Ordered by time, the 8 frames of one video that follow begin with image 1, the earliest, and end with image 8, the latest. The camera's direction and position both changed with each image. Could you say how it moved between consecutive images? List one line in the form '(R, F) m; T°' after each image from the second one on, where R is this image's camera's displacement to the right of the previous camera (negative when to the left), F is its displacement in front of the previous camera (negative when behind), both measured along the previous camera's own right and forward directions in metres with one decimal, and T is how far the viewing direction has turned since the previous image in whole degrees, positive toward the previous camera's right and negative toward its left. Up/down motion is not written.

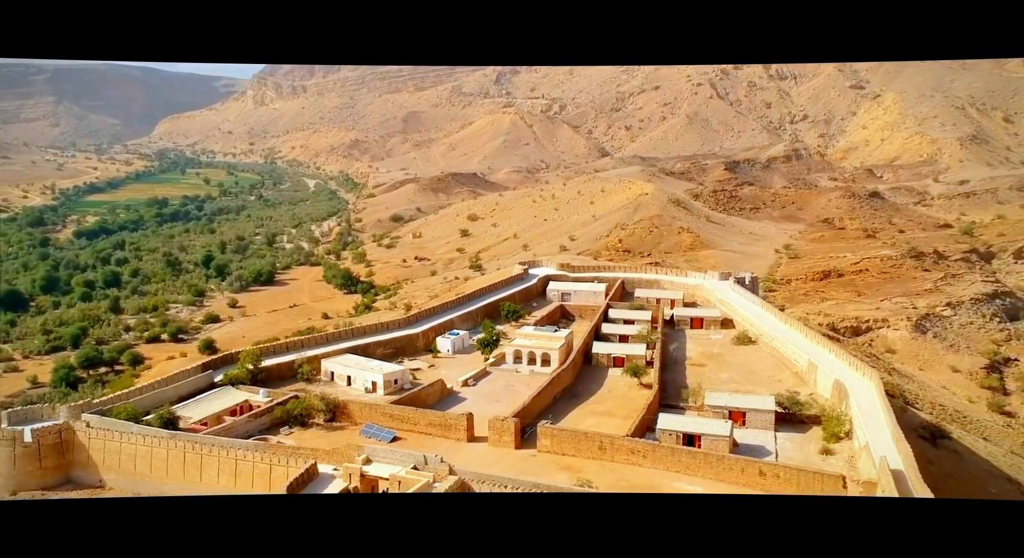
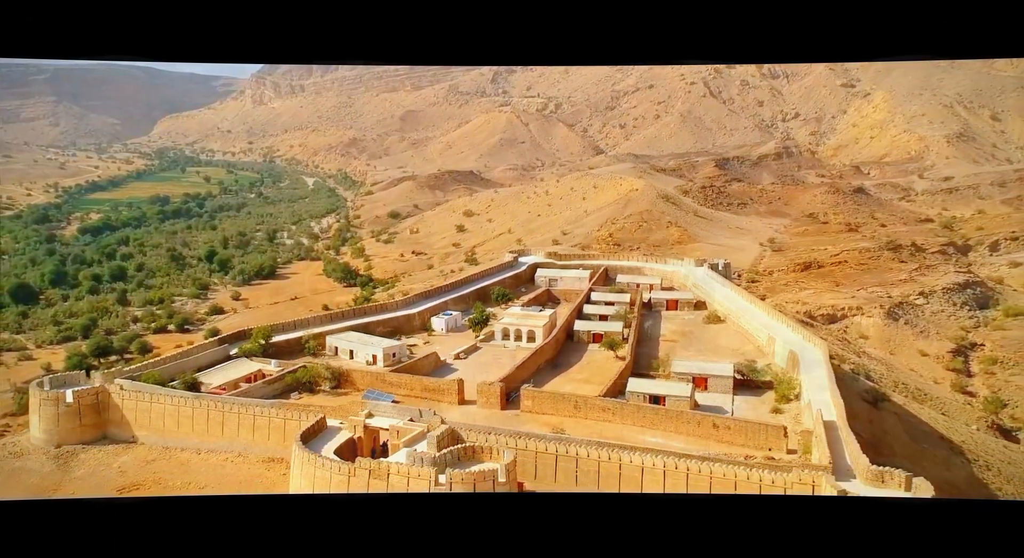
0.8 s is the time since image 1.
(+0.1, -0.9) m; 0°
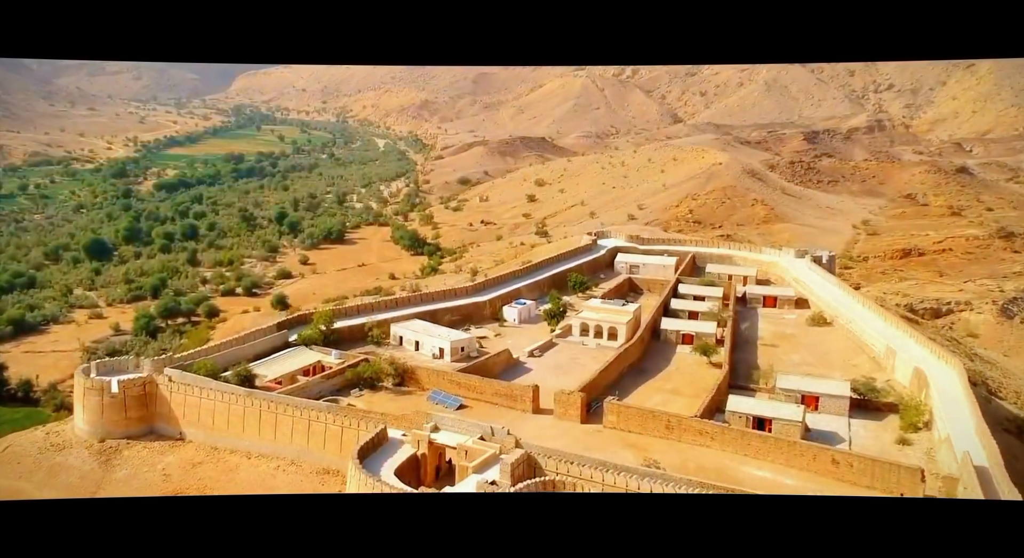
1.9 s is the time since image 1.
(-0.2, +0.9) m; -5°
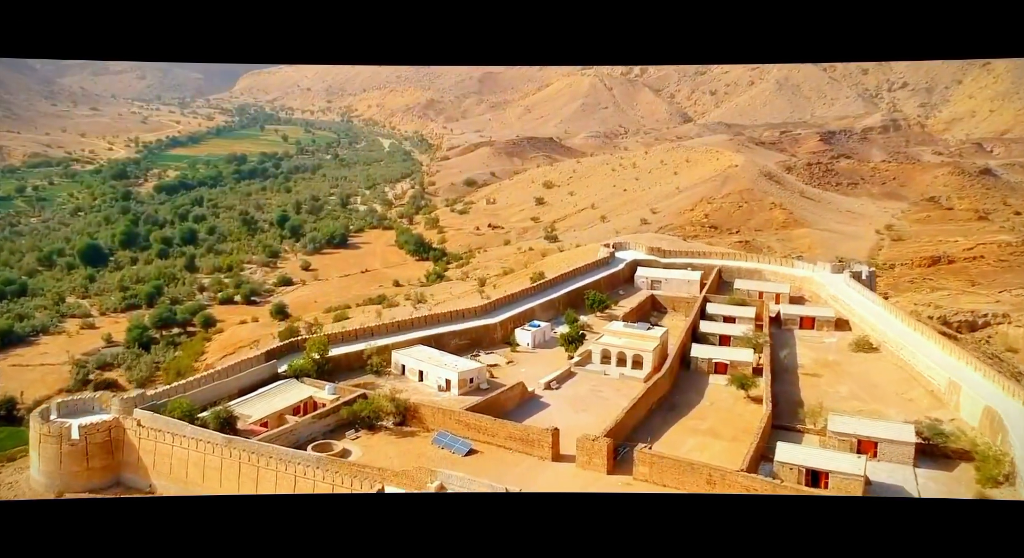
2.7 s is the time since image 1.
(-0.1, +0.9) m; 0°
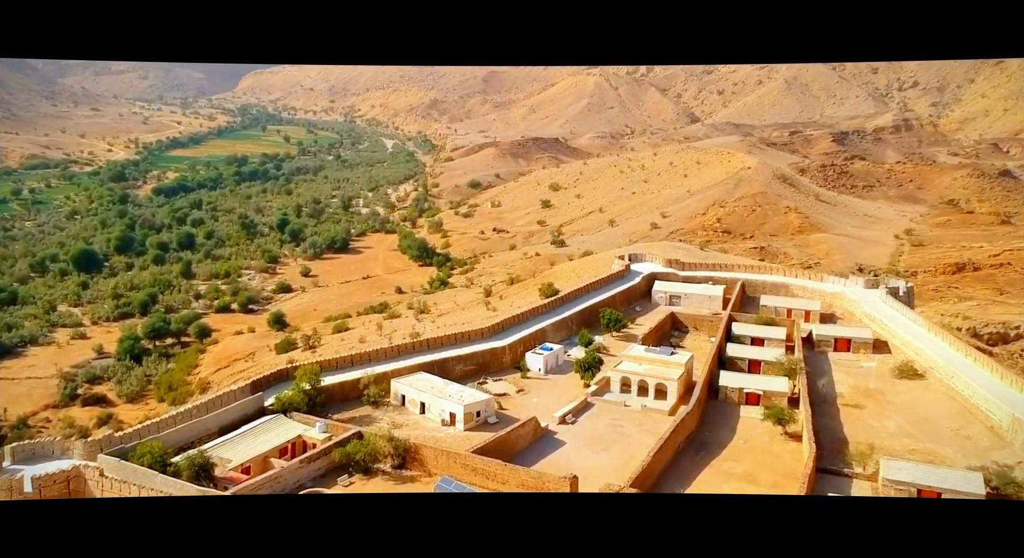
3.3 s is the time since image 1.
(-0.1, +0.8) m; 0°
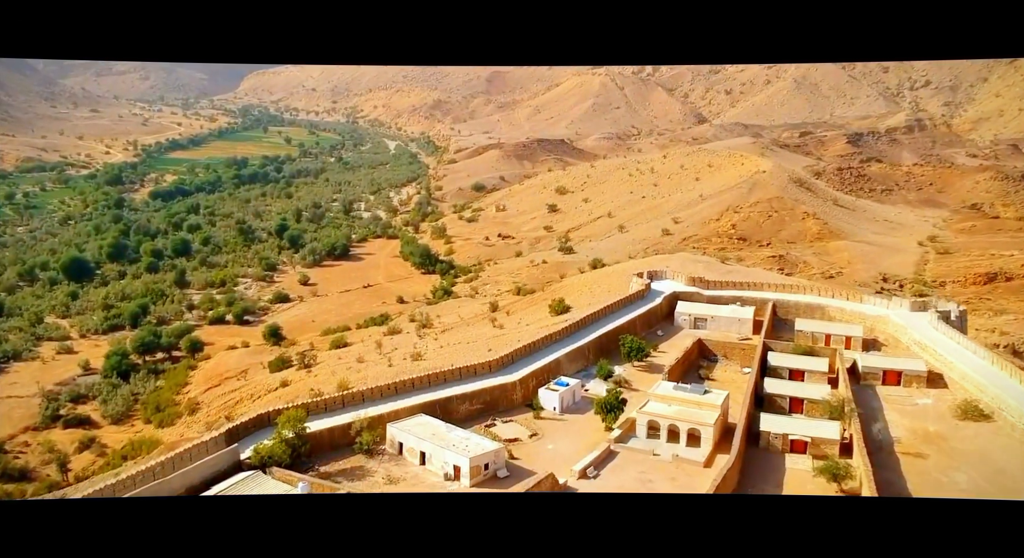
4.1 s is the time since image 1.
(-0.1, +0.9) m; 0°
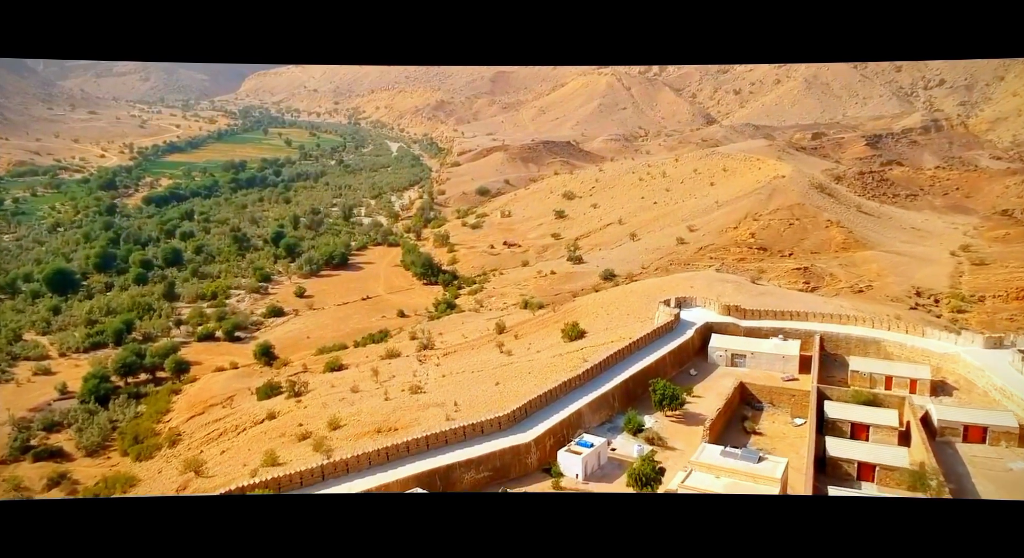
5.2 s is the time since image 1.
(-0.1, +1.2) m; 0°
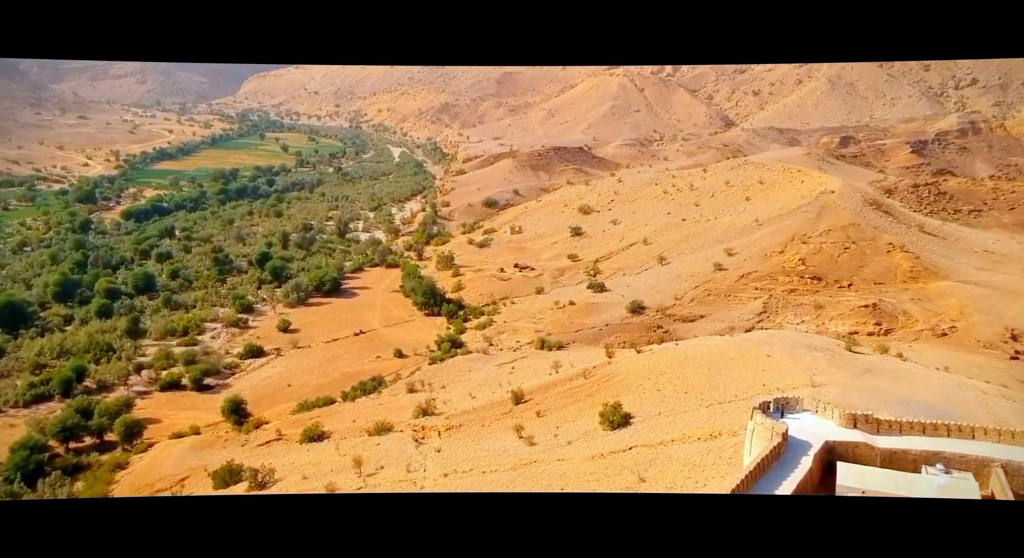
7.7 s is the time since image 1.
(-0.2, +2.8) m; 0°
